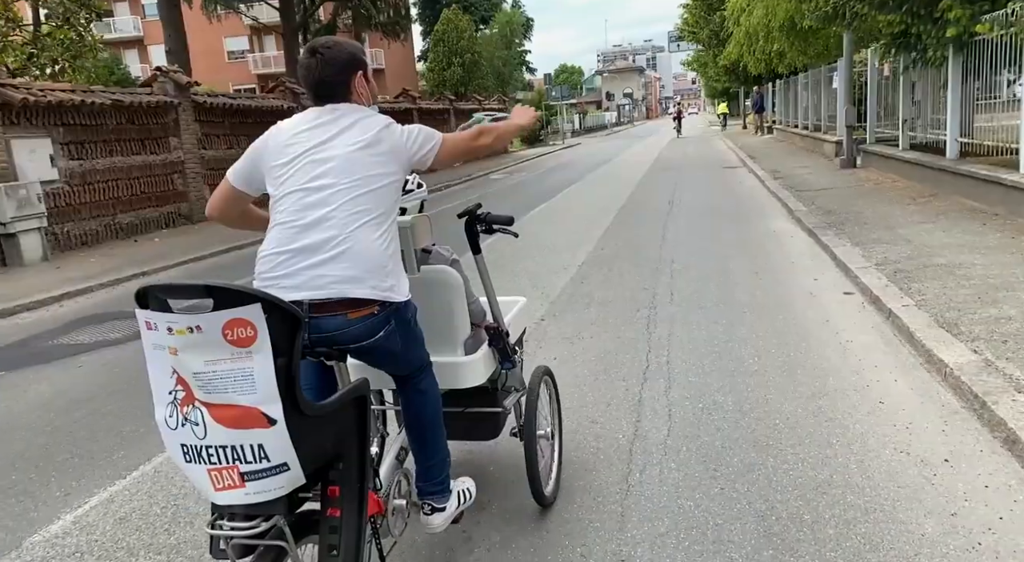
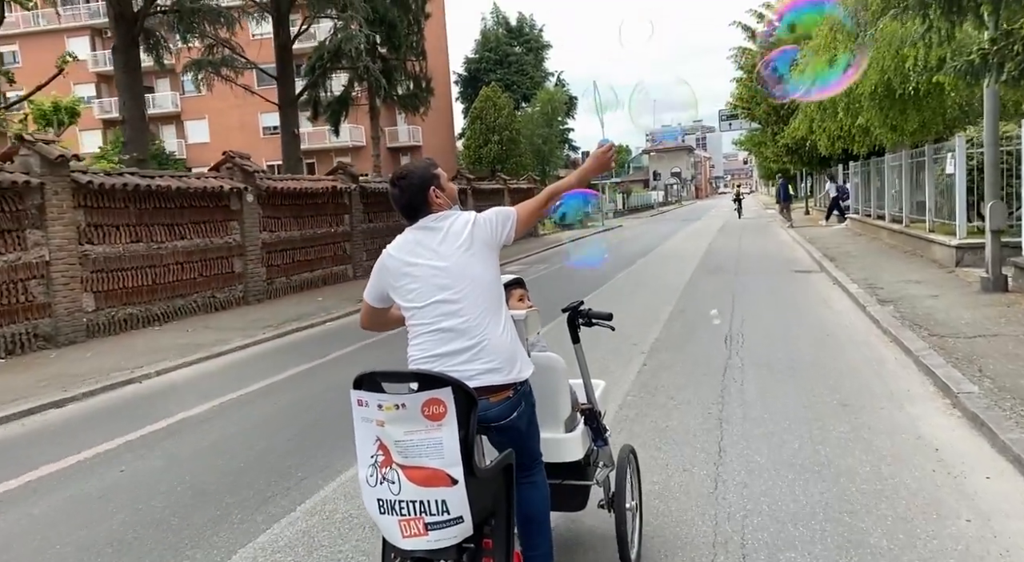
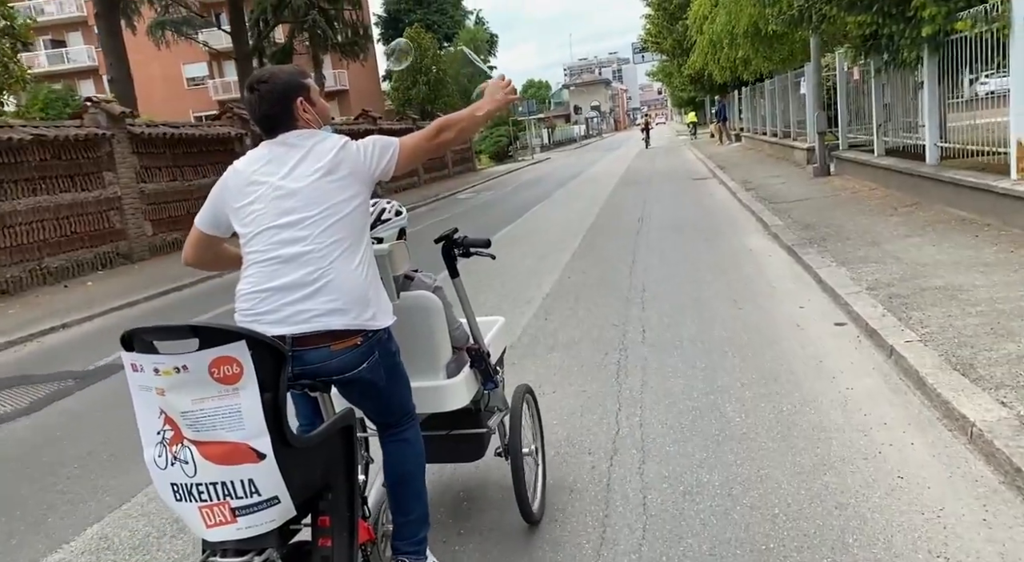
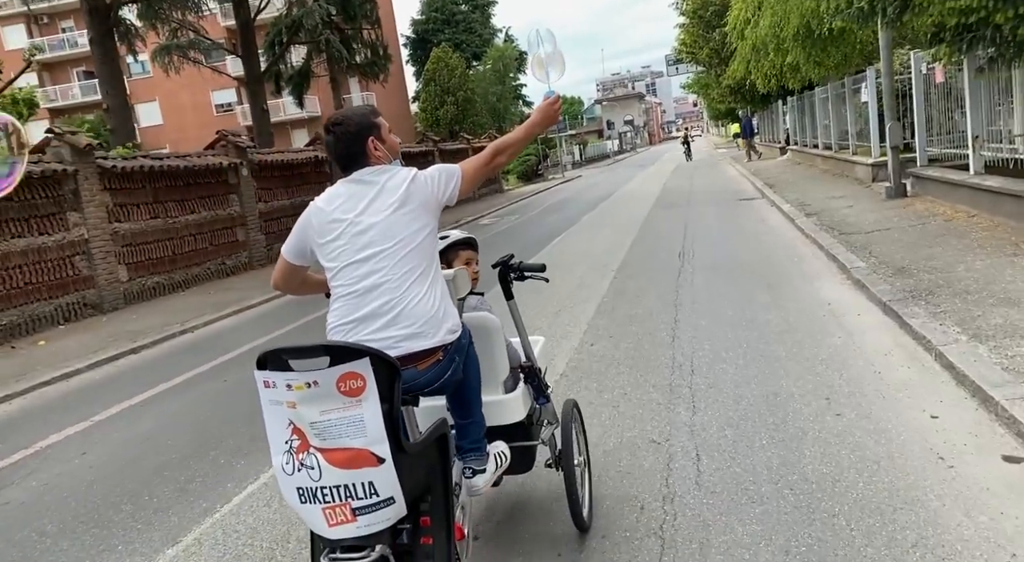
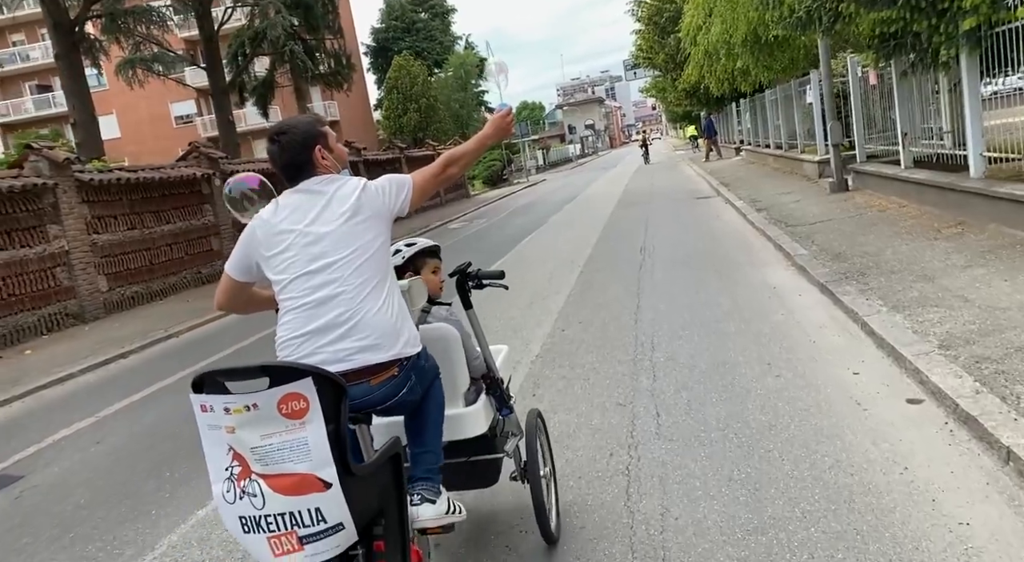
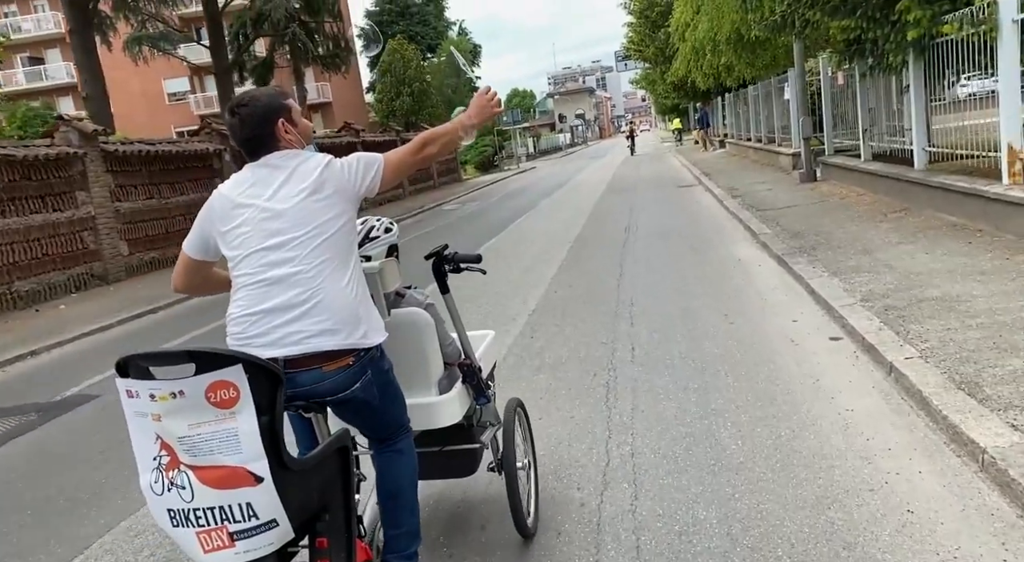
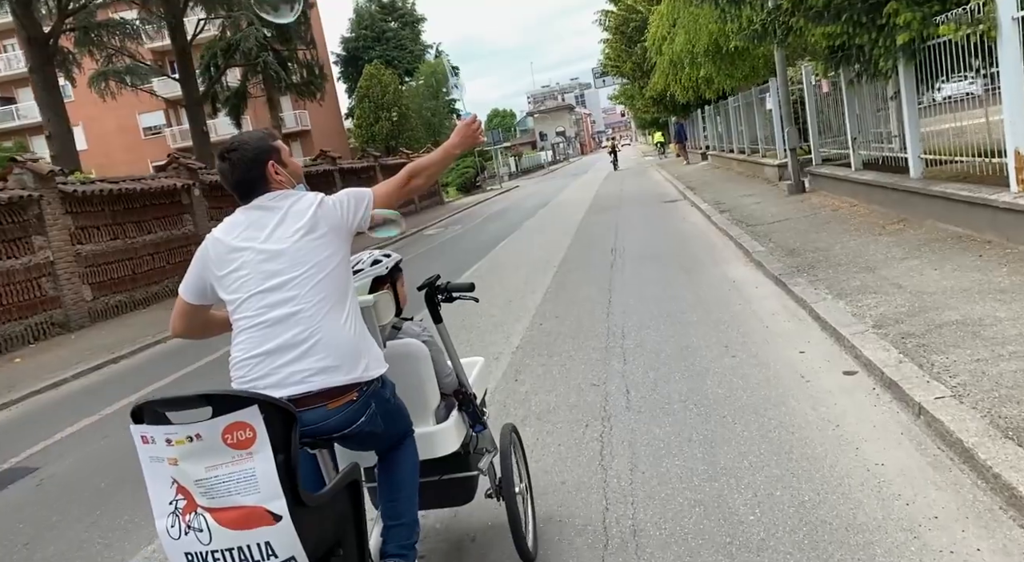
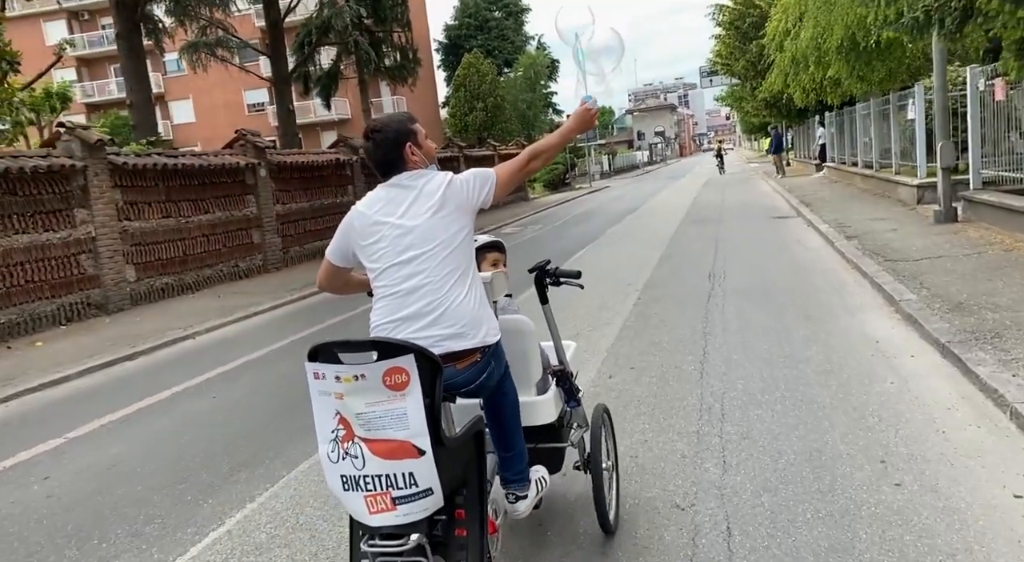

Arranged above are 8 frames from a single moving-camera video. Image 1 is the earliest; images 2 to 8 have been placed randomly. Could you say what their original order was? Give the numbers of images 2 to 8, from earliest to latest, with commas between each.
3, 6, 7, 5, 4, 8, 2
